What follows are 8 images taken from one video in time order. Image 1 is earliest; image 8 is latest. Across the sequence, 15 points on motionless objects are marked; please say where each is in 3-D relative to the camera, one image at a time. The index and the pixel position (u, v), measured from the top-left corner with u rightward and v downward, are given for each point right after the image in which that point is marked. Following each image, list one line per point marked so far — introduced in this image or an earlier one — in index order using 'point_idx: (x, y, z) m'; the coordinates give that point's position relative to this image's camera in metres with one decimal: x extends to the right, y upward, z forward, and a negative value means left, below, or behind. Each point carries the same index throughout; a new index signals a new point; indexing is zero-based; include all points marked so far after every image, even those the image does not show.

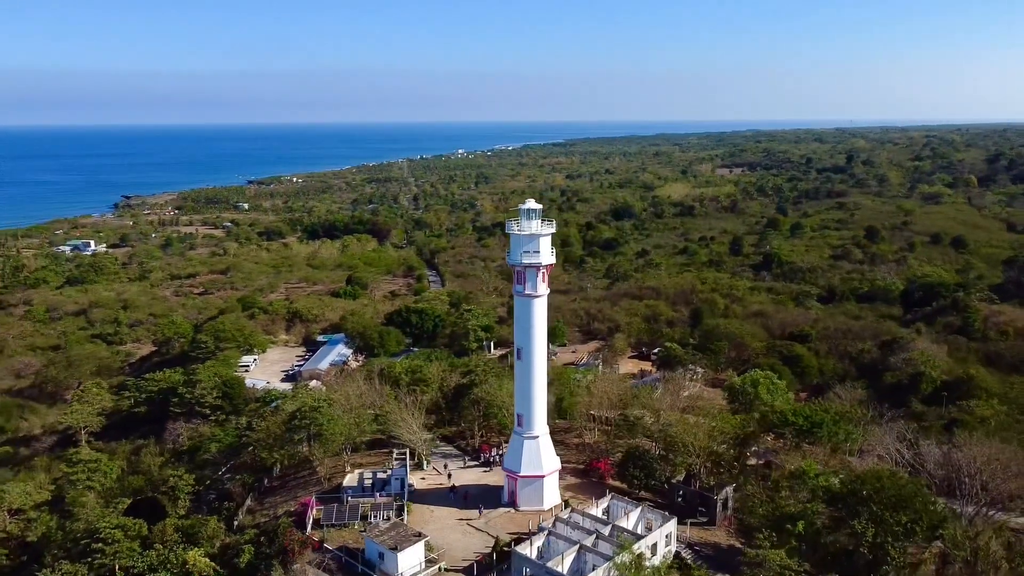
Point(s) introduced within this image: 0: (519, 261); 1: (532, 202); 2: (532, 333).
0: (+0.2, +0.6, +17.7) m
1: (+0.4, +1.9, +18.0) m
2: (+0.4, -1.0, +18.2) m
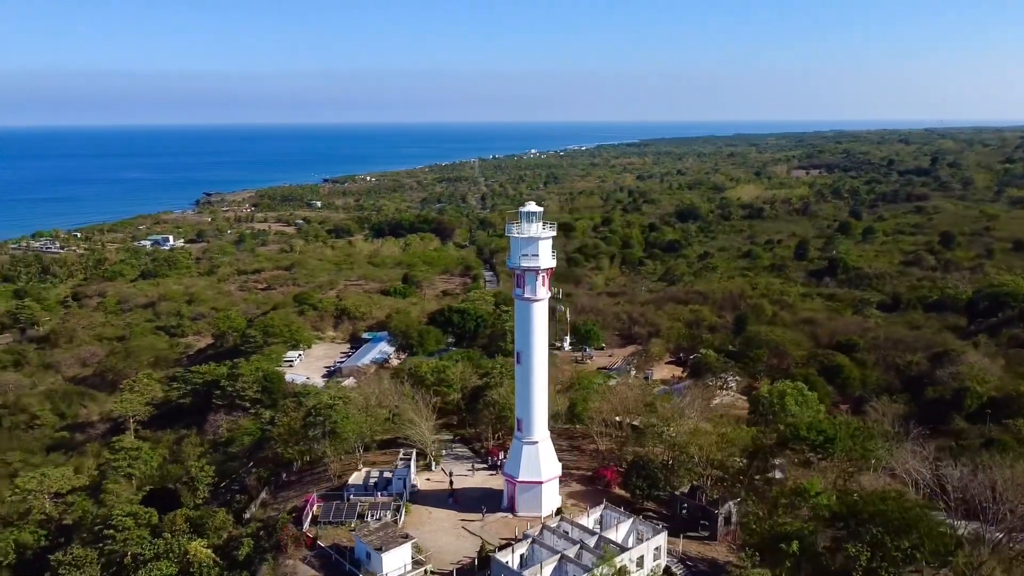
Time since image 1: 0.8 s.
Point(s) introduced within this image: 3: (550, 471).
0: (+0.1, +0.5, +17.5) m
1: (+0.5, +1.8, +17.8) m
2: (+0.4, -1.1, +18.0) m
3: (+0.9, -4.1, +18.5) m
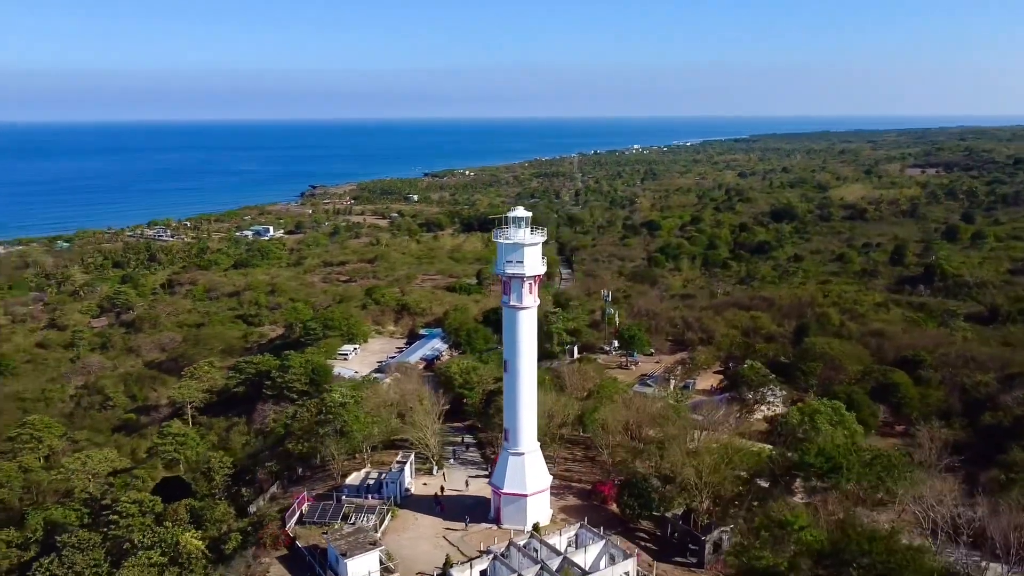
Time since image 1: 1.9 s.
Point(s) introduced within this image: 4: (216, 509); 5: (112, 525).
0: (-0.2, +0.4, +17.0) m
1: (+0.2, +1.6, +17.2) m
2: (+0.1, -1.2, +17.4) m
3: (+0.5, -4.3, +17.9) m
4: (-7.1, -5.3, +19.6) m
5: (-9.7, -5.7, +19.6) m
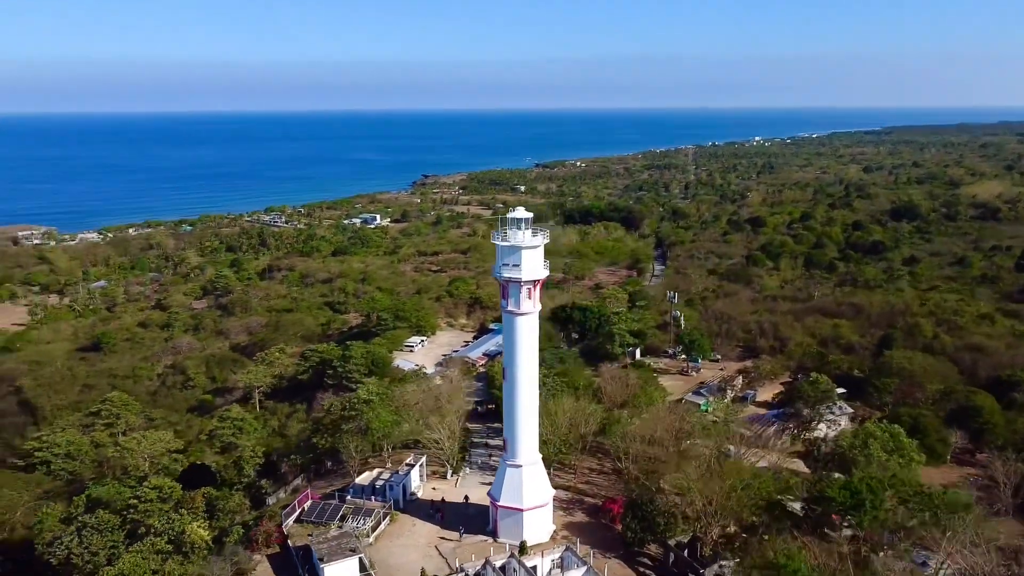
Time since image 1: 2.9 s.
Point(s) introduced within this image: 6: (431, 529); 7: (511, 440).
0: (-0.2, +0.3, +16.2) m
1: (+0.2, +1.5, +16.3) m
2: (+0.1, -1.3, +16.6) m
3: (+0.5, -4.4, +17.1) m
4: (-6.9, -5.2, +19.9) m
5: (-9.4, -5.5, +20.2) m
6: (-1.8, -5.3, +17.9) m
7: (0.0, -3.2, +17.1) m
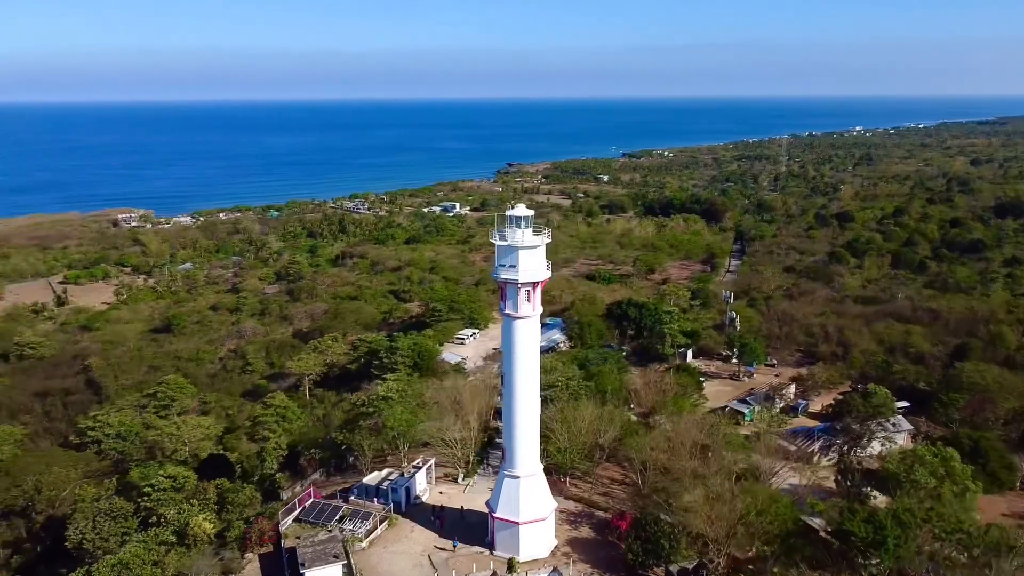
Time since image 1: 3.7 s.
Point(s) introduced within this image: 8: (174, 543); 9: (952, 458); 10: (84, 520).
0: (-0.3, +0.3, +15.3) m
1: (+0.2, +1.5, +15.4) m
2: (0.0, -1.3, +15.7) m
3: (+0.4, -4.4, +16.2) m
4: (-6.6, -5.0, +19.8) m
5: (-9.1, -5.2, +20.3) m
6: (-1.8, -5.2, +17.2) m
7: (-0.1, -3.2, +16.3) m
8: (-7.6, -5.7, +18.2) m
9: (+10.6, -4.0, +19.6) m
10: (-10.3, -5.6, +19.7) m
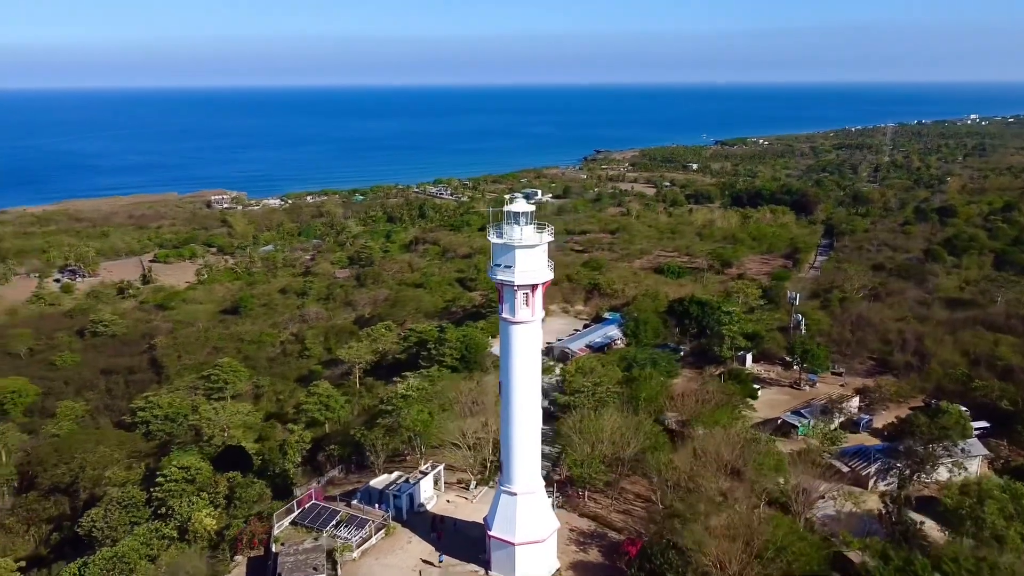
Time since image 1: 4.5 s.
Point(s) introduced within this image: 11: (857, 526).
0: (-0.3, +0.2, +14.1) m
1: (+0.2, +1.5, +14.1) m
2: (0.0, -1.4, +14.5) m
3: (+0.3, -4.5, +15.0) m
4: (-6.3, -4.8, +19.3) m
5: (-8.7, -4.9, +20.1) m
6: (-1.7, -5.2, +16.2) m
7: (-0.1, -3.2, +15.1) m
8: (-7.4, -5.5, +17.9) m
9: (+10.8, -4.3, +17.2) m
10: (-10.0, -5.3, +19.6) m
11: (+7.4, -5.2, +17.6) m
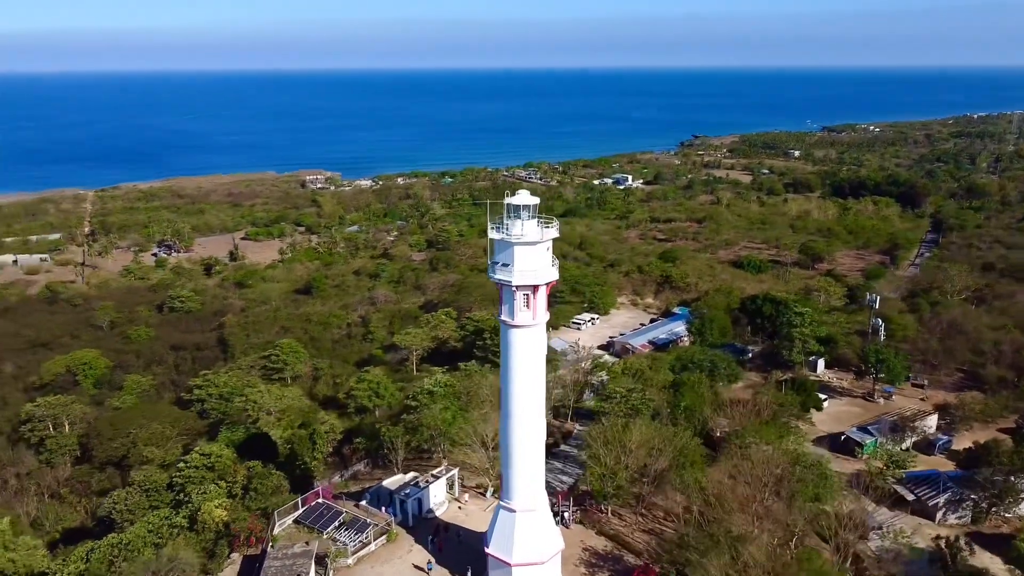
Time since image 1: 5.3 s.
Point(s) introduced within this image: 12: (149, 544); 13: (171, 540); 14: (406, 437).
0: (-0.3, +0.2, +12.9) m
1: (+0.3, +1.5, +12.8) m
2: (0.0, -1.4, +13.3) m
3: (+0.3, -4.5, +13.8) m
4: (-5.8, -4.5, +18.8) m
5: (-8.1, -4.5, +19.9) m
6: (-1.6, -5.1, +15.3) m
7: (-0.1, -3.2, +13.9) m
8: (-7.1, -5.2, +17.6) m
9: (+11.0, -4.6, +14.8) m
10: (-9.4, -4.9, +19.6) m
11: (+7.6, -5.3, +15.6) m
12: (-7.4, -5.3, +16.7) m
13: (-7.1, -5.3, +16.9) m
14: (-2.4, -3.5, +19.7) m
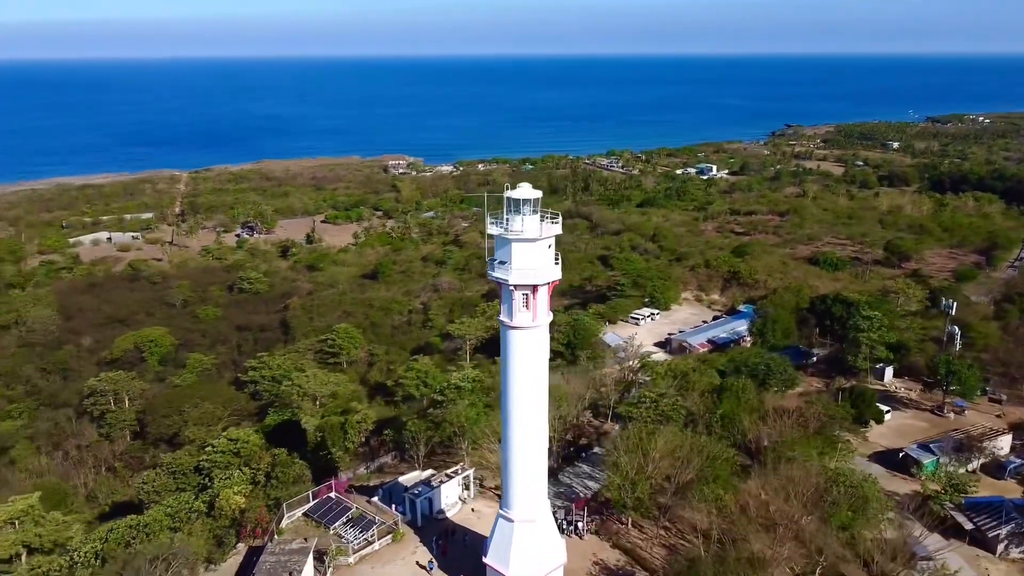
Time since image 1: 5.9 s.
0: (-0.3, +0.3, +12.2) m
1: (+0.3, +1.5, +12.0) m
2: (0.0, -1.3, +12.6) m
3: (+0.2, -4.4, +13.1) m
4: (-5.3, -4.2, +18.7) m
5: (-7.5, -4.1, +20.1) m
6: (-1.5, -5.0, +14.8) m
7: (-0.1, -3.2, +13.2) m
8: (-6.7, -4.8, +17.6) m
9: (+11.0, -4.9, +13.0) m
10: (-8.8, -4.5, +19.9) m
11: (+7.7, -5.5, +14.2) m
12: (-7.1, -5.0, +16.8) m
13: (-6.8, -5.0, +17.0) m
14: (-1.8, -3.4, +19.2) m
